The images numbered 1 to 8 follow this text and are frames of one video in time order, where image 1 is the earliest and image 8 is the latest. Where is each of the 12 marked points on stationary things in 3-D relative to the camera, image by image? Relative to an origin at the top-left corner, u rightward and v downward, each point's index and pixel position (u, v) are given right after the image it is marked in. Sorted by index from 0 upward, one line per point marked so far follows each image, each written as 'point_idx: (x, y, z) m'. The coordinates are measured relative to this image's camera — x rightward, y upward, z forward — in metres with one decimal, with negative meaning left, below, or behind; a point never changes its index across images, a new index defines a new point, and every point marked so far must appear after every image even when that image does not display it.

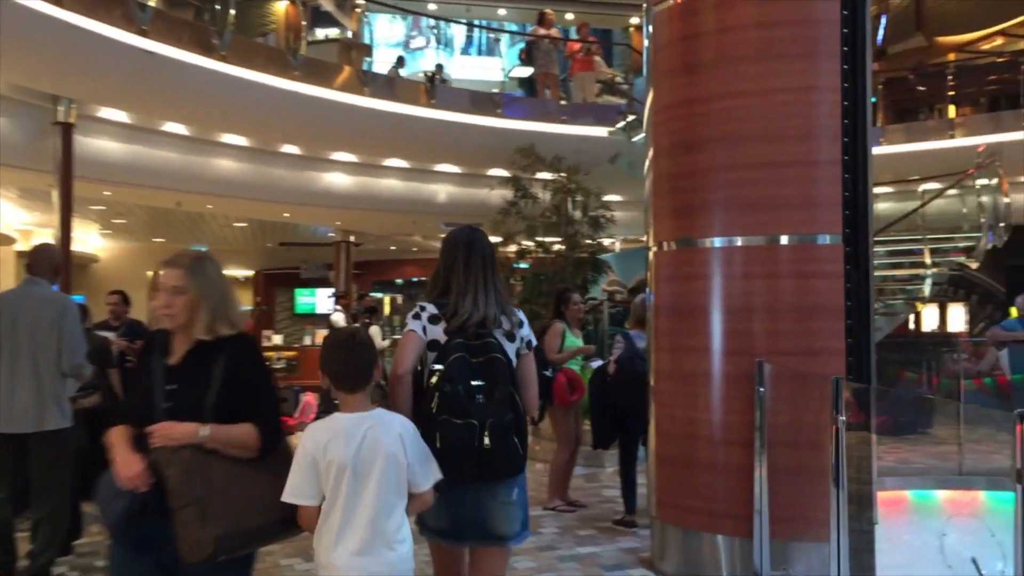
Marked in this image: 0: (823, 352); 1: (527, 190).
0: (+1.3, -0.3, +3.9) m
1: (+0.2, +1.0, +9.7) m
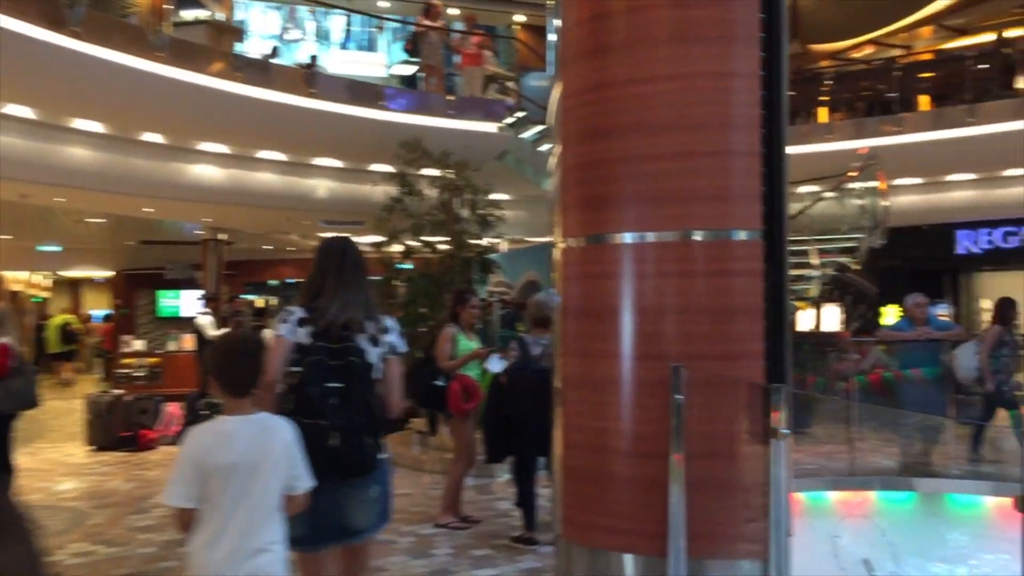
0: (+0.9, -0.3, +3.6) m
1: (-1.0, +1.0, +9.3) m
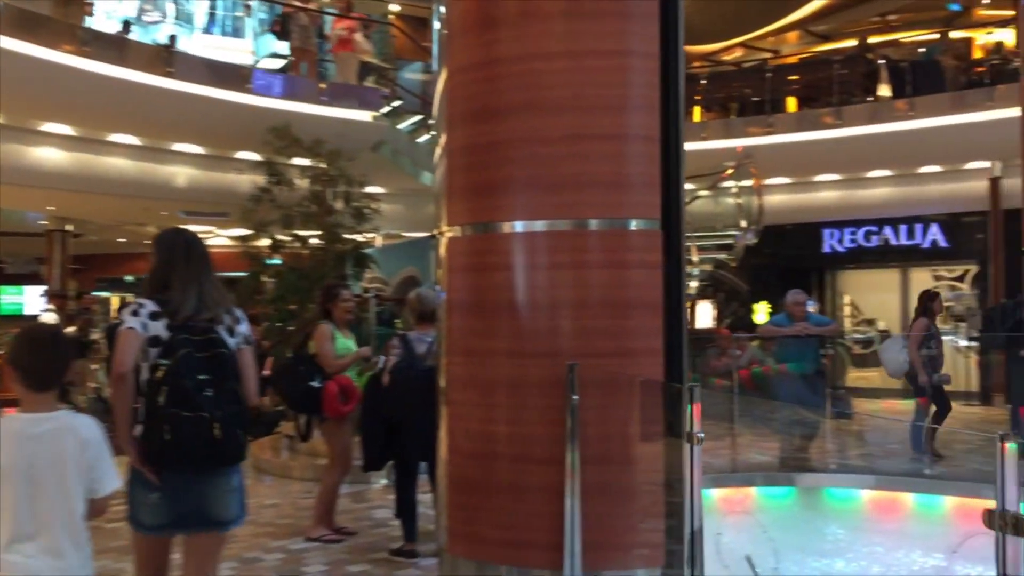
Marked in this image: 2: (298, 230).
0: (+0.5, -0.2, +3.4) m
1: (-2.2, +1.1, +8.7) m
2: (-2.0, +0.6, +8.7) m
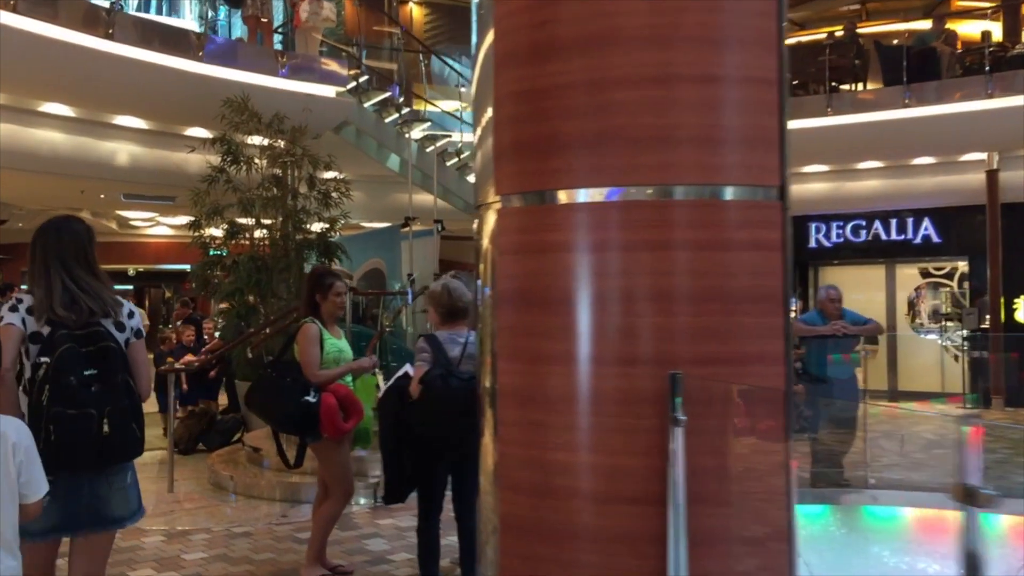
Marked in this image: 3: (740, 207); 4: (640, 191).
0: (+0.7, -0.2, +2.7) m
1: (-2.3, +1.1, +7.8) m
2: (-2.2, +0.6, +7.8) m
3: (+0.7, +0.2, +2.7) m
4: (+0.4, +0.3, +2.7) m
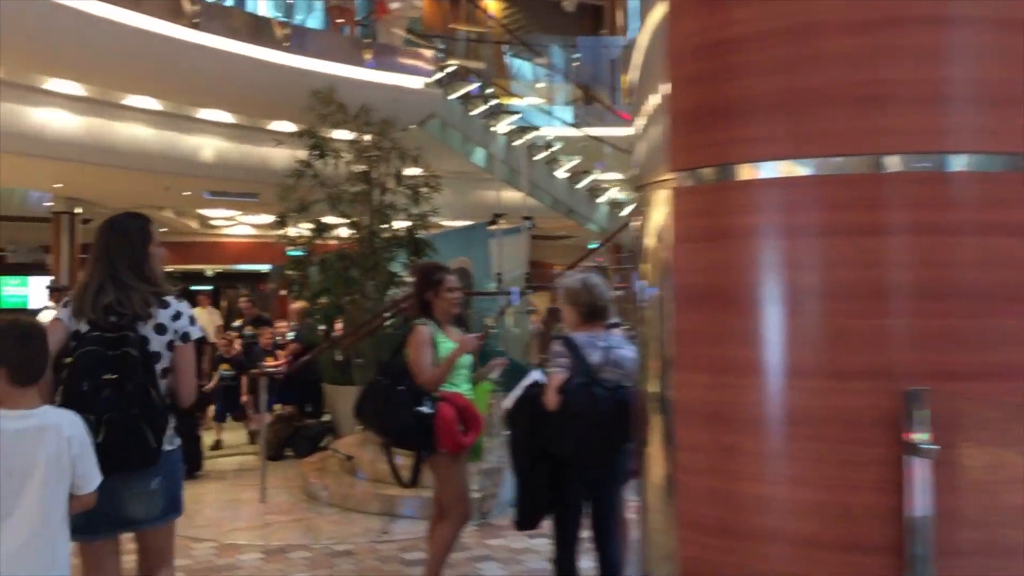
0: (+1.1, -0.2, +2.2) m
1: (-1.5, +1.1, +7.5) m
2: (-1.4, +0.6, +7.4) m
3: (+1.2, +0.3, +2.2) m
4: (+0.9, +0.3, +2.2) m
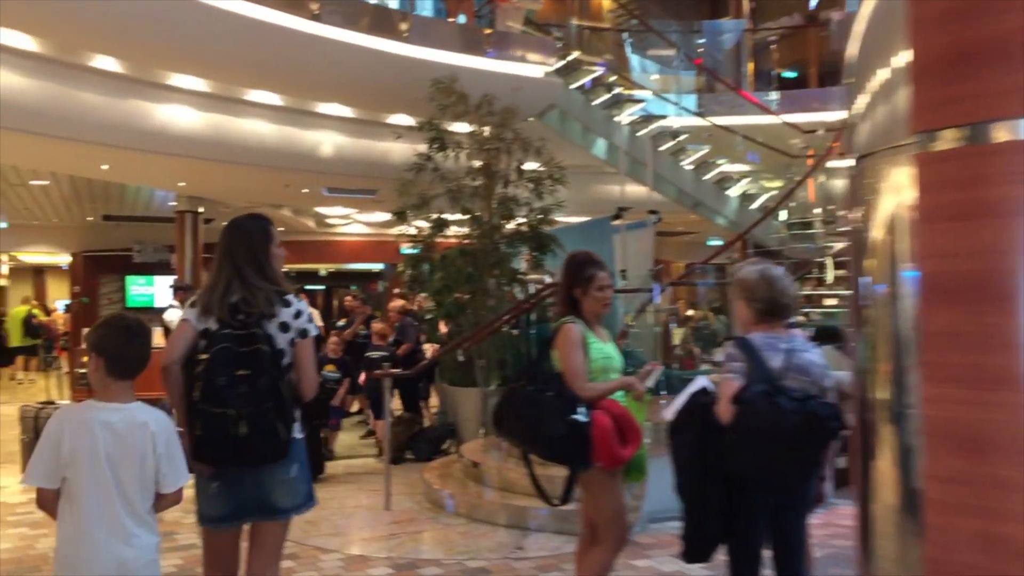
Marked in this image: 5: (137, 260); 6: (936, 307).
0: (+1.5, -0.2, +1.7) m
1: (-0.5, +1.2, +7.2) m
2: (-0.4, +0.6, +7.2) m
3: (+1.5, +0.3, +1.7) m
4: (+1.2, +0.3, +1.7) m
5: (-5.8, +0.4, +14.2) m
6: (+0.9, 0.0, +1.9) m
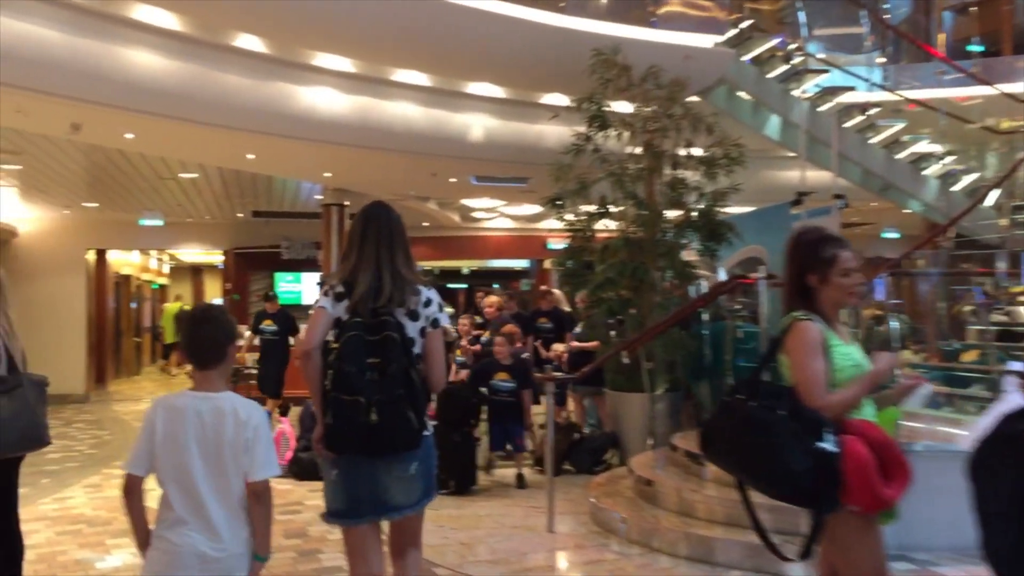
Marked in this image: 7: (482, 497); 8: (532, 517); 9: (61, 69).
0: (+1.9, -0.1, +0.7) m
1: (+0.7, +1.2, +6.6) m
2: (+0.8, +0.7, +6.5) m
3: (+1.9, +0.3, +0.8) m
4: (+1.6, +0.4, +0.8) m
5: (-3.5, +0.5, +14.2) m
6: (+1.3, 0.0, +1.0) m
7: (-0.2, -1.3, +5.5) m
8: (+0.1, -1.2, +4.9) m
9: (-2.7, +1.3, +5.4) m
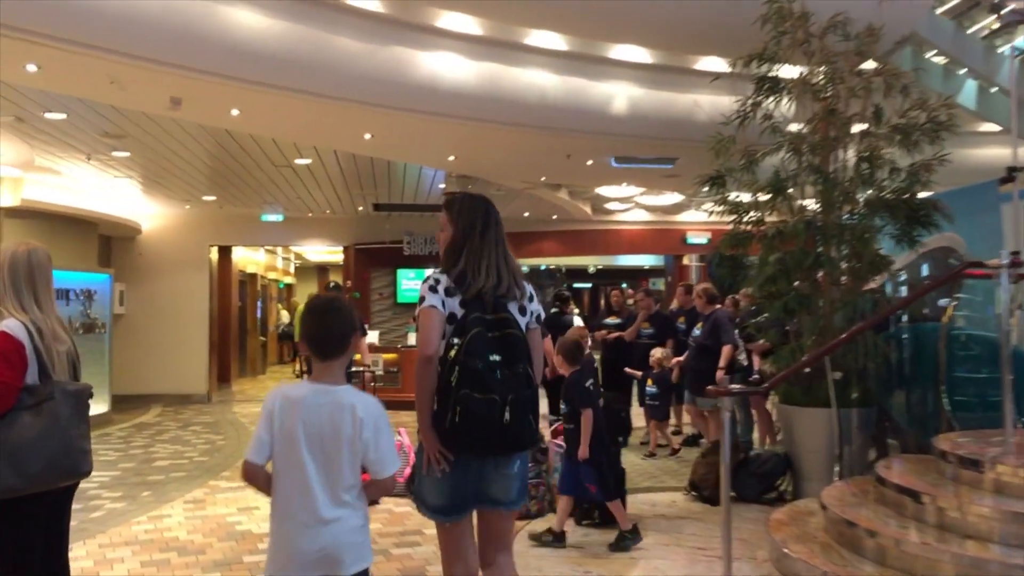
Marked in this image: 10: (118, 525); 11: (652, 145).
0: (+2.0, -0.1, -0.4) m
1: (+1.6, +1.2, +5.5) m
2: (+1.7, +0.7, +5.4) m
3: (+2.0, +0.4, -0.4) m
4: (+1.8, +0.4, -0.3) m
5: (-1.6, +0.5, +13.6) m
6: (+1.5, +0.1, 0.0) m
7: (+0.6, -1.2, +4.6) m
8: (+0.8, -1.2, +4.0) m
9: (-1.9, +1.3, +4.8) m
10: (-2.0, -1.2, +4.7) m
11: (+1.6, +1.6, +11.6) m
